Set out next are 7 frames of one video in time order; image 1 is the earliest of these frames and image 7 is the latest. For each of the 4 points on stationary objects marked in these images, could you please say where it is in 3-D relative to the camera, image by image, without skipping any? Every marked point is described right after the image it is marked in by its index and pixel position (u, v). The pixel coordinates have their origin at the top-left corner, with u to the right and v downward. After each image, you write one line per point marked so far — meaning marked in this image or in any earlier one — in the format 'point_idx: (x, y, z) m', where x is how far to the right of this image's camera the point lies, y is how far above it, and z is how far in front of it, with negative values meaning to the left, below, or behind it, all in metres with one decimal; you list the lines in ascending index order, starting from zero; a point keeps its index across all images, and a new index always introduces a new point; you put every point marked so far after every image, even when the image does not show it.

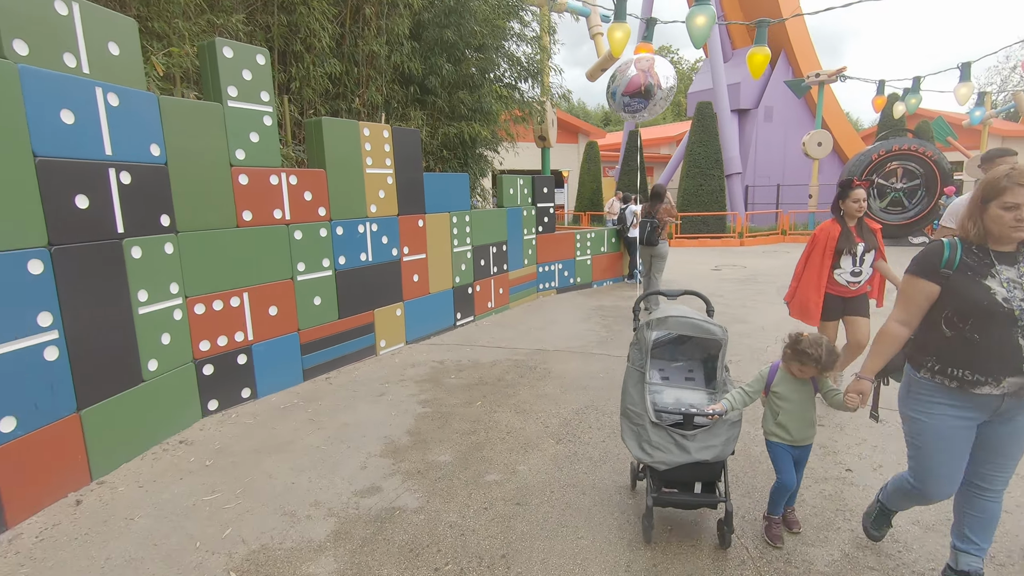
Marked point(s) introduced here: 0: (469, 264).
0: (-0.5, +0.3, +6.7) m
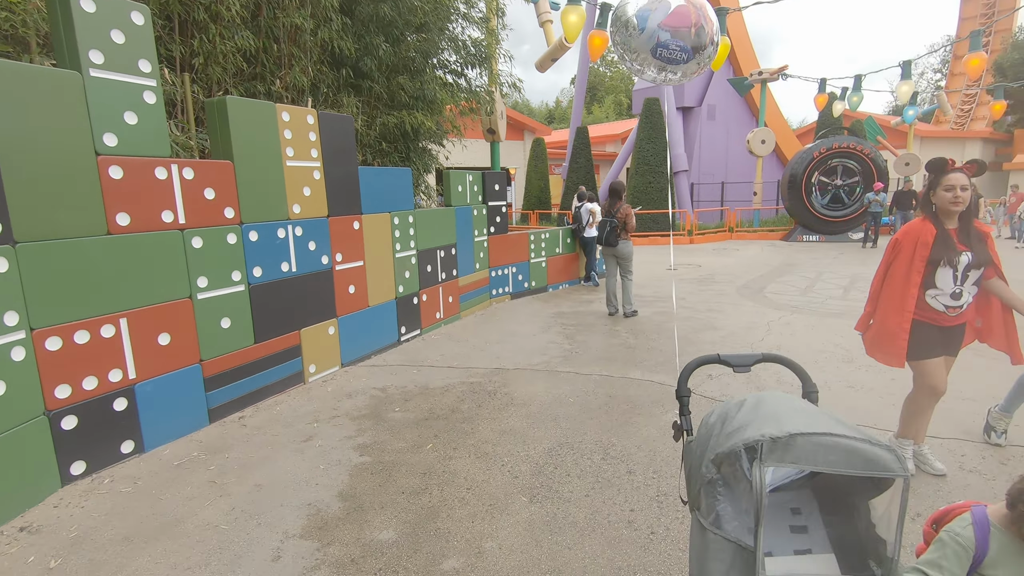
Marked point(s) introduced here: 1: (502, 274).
0: (-1.1, +0.2, +6.0) m
1: (-0.2, +0.2, +7.9) m
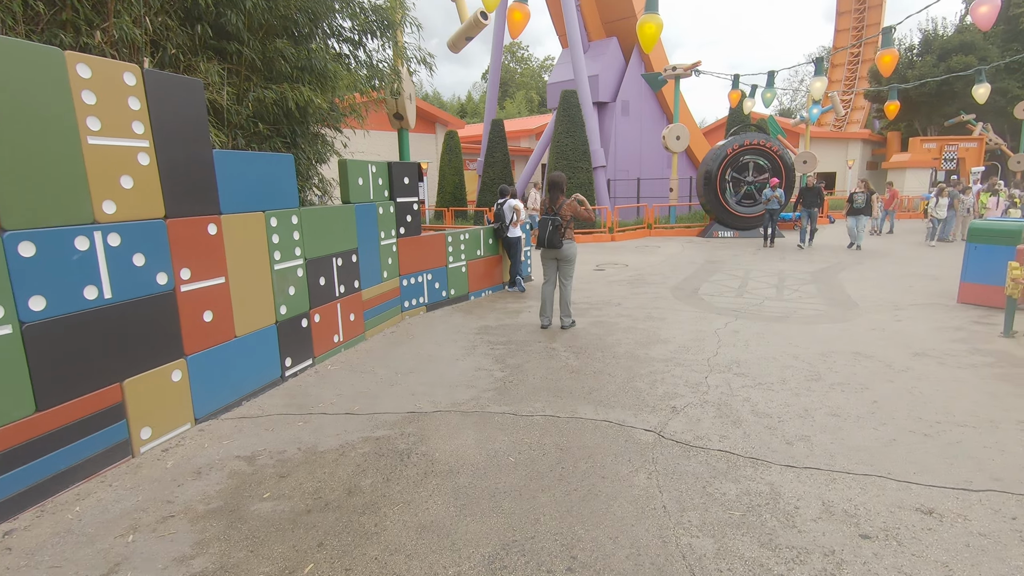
0: (-1.8, 0.0, +4.7) m
1: (-1.2, +0.1, +6.8) m
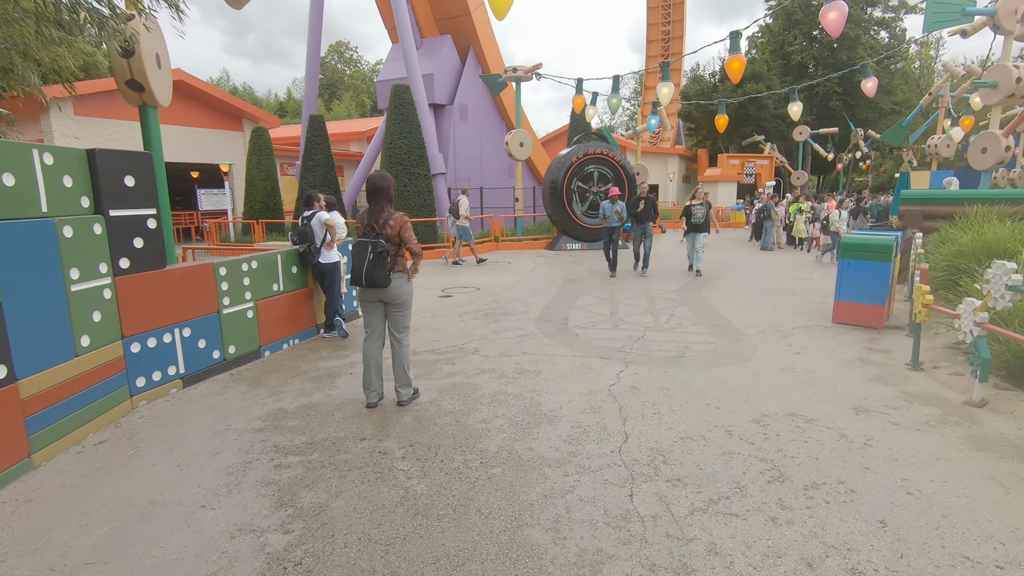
0: (-2.8, -0.5, +2.1) m
1: (-2.8, -0.4, +4.2) m
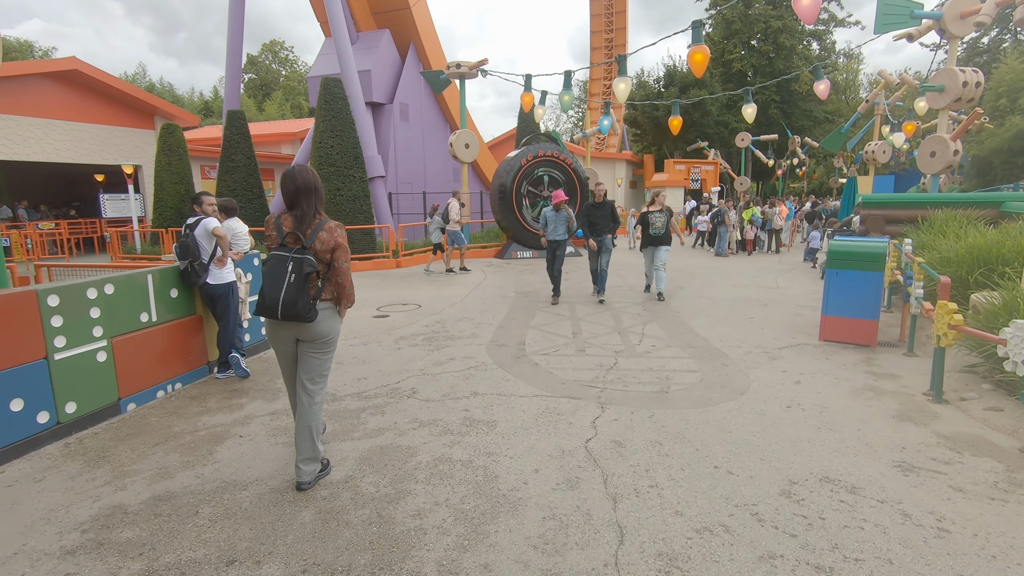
0: (-2.9, -0.7, +0.7) m
1: (-3.1, -0.7, +2.9) m
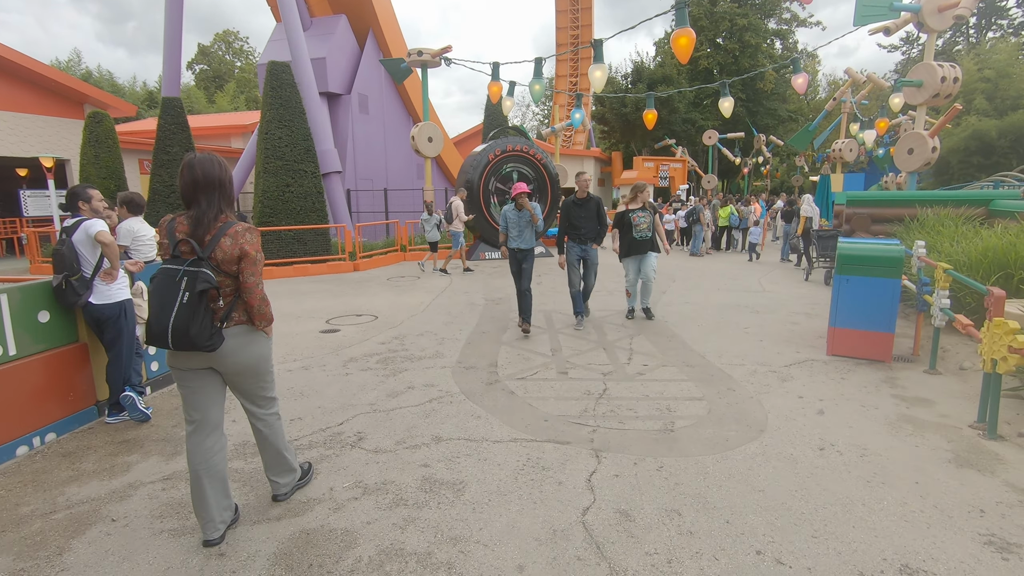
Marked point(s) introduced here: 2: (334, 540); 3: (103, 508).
0: (-2.8, -0.8, -0.3) m
1: (-3.2, -0.8, +1.8) m
2: (-0.8, -1.1, +2.5) m
3: (-2.1, -1.1, +2.7) m
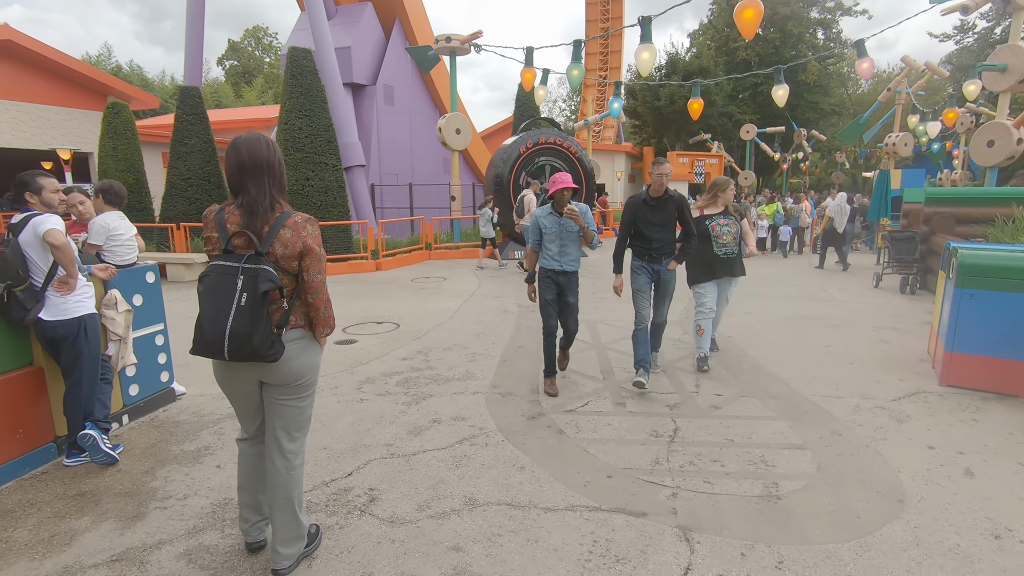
0: (-2.7, -0.9, -1.0) m
1: (-3.0, -0.9, +1.1) m
2: (-0.6, -1.2, +1.7) m
3: (-1.8, -1.2, +2.0) m
